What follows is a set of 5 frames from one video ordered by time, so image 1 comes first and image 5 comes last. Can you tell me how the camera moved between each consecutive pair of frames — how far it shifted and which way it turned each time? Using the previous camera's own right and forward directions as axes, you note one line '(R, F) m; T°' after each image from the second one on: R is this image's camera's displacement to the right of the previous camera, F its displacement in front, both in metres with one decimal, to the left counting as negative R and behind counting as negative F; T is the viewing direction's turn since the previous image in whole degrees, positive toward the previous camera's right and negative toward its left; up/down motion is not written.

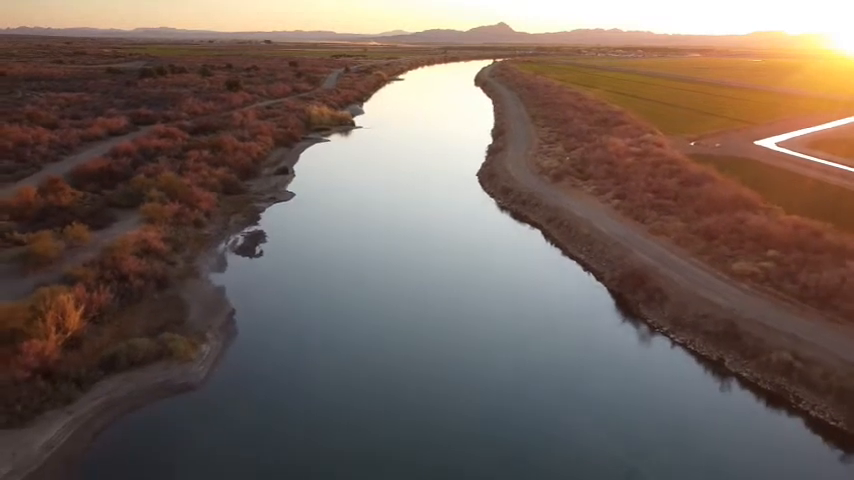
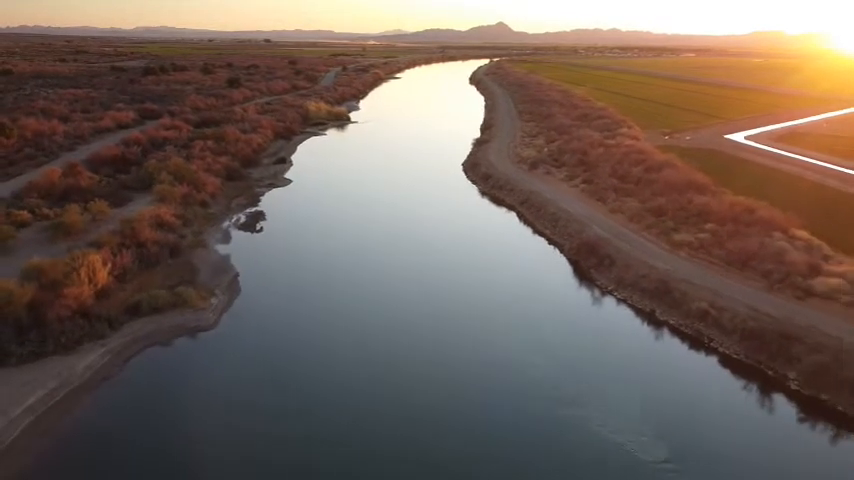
(+0.7, -3.0) m; 0°
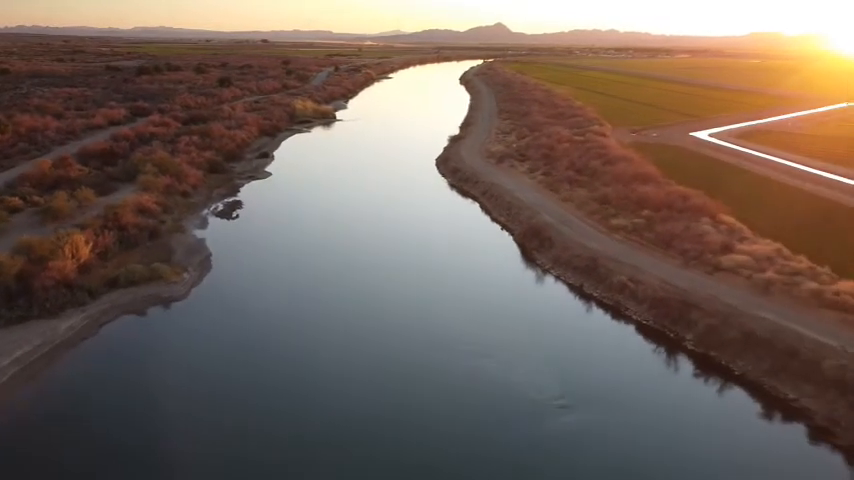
(+1.5, -2.2) m; 0°
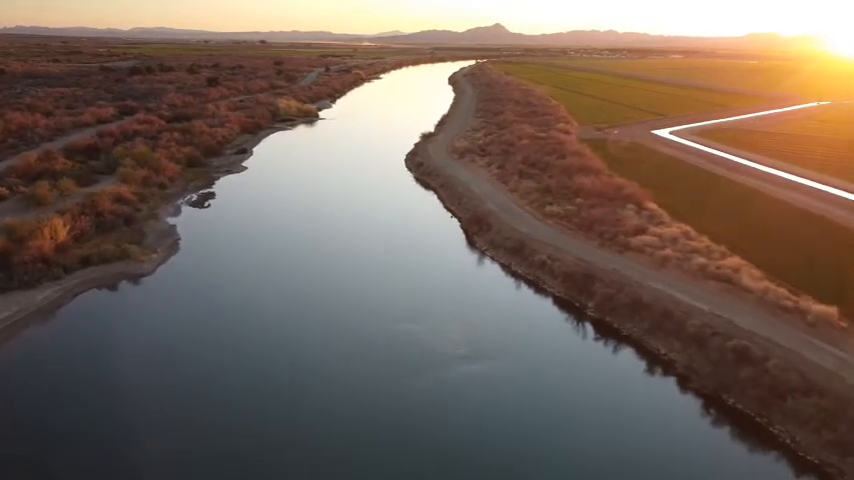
(+2.0, -2.5) m; 0°
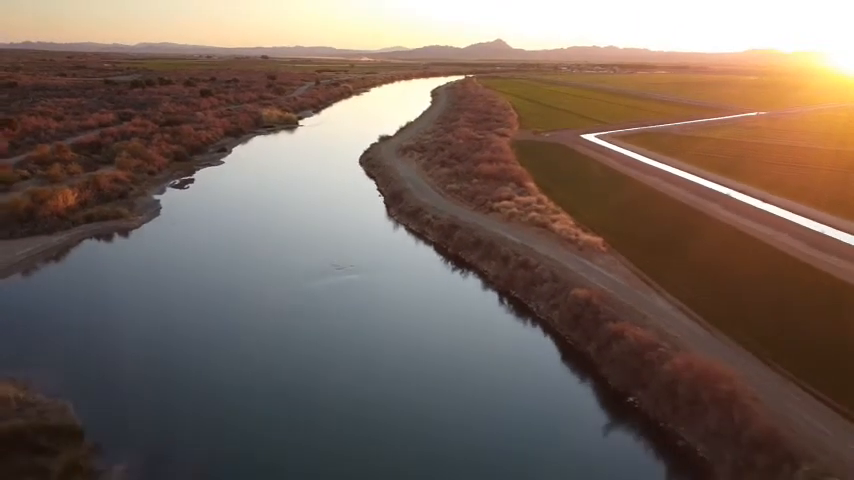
(+3.9, -8.0) m; 0°
